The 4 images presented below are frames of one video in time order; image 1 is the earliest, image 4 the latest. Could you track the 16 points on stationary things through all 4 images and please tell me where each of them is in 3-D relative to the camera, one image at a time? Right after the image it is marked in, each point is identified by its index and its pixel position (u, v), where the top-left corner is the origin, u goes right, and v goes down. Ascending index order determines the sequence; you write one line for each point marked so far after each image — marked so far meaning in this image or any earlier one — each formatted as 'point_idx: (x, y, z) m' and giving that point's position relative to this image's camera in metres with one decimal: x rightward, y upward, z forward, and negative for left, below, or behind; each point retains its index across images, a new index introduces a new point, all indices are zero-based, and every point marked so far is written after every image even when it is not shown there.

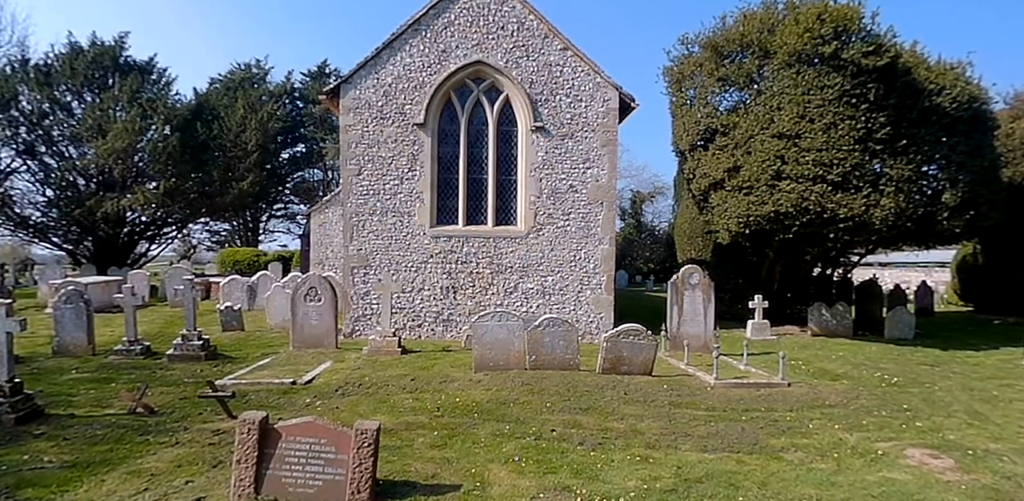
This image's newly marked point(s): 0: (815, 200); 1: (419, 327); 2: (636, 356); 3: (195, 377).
0: (+6.8, +1.2, +12.7) m
1: (-2.2, -1.8, +13.4) m
2: (+2.0, -1.7, +8.9) m
3: (-5.3, -2.1, +9.4) m
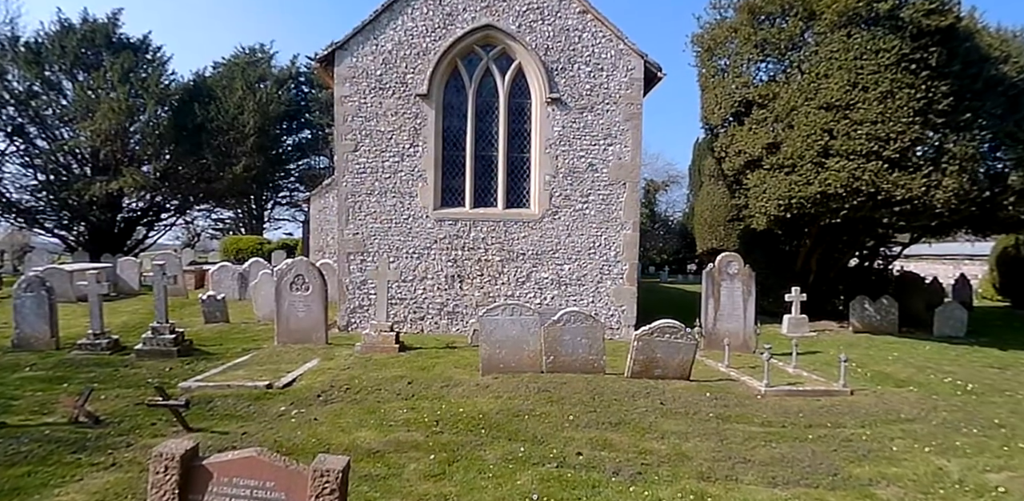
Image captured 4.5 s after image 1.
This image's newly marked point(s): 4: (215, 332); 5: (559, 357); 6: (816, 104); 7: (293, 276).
0: (+7.1, +1.4, +11.3) m
1: (-2.0, -1.5, +12.1) m
2: (+2.1, -1.4, +7.6) m
3: (-5.1, -1.8, +8.2) m
4: (-5.9, -1.6, +11.2) m
5: (+0.6, -1.5, +7.7) m
6: (+6.5, +3.1, +12.0) m
7: (-3.8, -0.4, +9.7) m
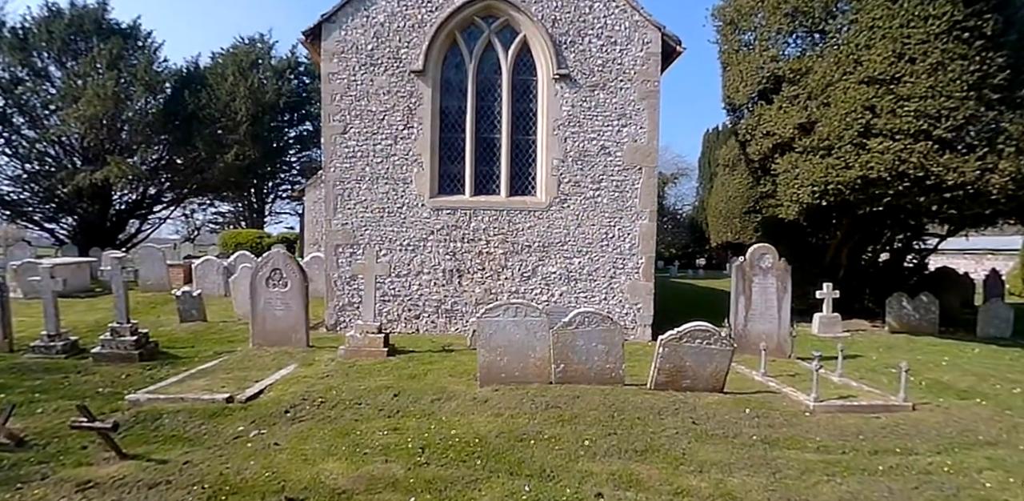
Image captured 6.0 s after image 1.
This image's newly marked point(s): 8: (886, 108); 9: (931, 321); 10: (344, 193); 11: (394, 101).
0: (+7.2, +1.6, +10.1) m
1: (-1.9, -1.4, +11.1) m
2: (+2.2, -1.3, +6.4) m
3: (-5.0, -1.7, +7.1) m
4: (-5.8, -1.5, +10.1) m
5: (+0.7, -1.3, +6.6) m
6: (+6.6, +3.3, +10.8) m
7: (-3.7, -0.3, +8.6) m
8: (+6.9, +2.6, +10.4) m
9: (+9.3, -1.6, +12.5) m
10: (-3.3, +1.1, +11.0) m
11: (-2.3, +2.9, +11.0) m
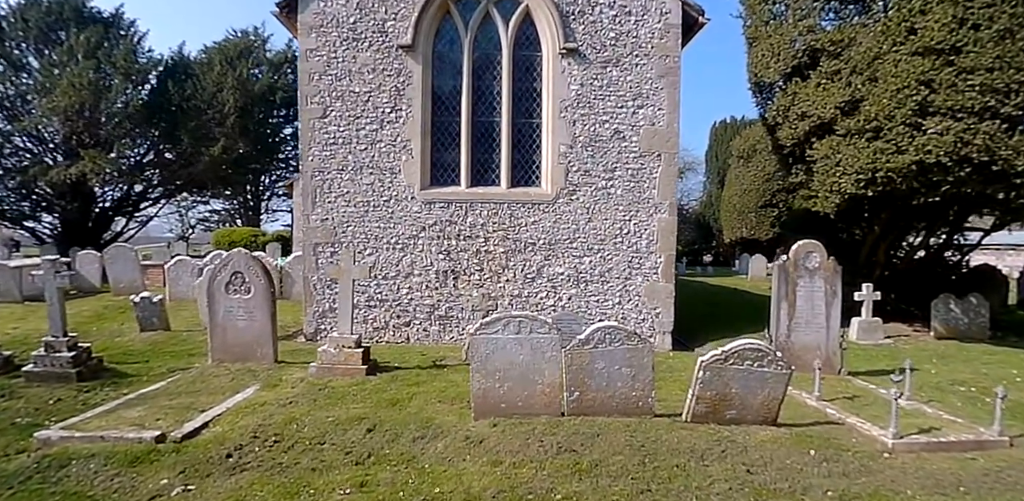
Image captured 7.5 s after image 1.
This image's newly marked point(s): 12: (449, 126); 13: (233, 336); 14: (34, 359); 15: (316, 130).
0: (+7.2, +1.6, +8.7) m
1: (-1.8, -1.3, +9.8) m
2: (+2.2, -1.3, +5.2) m
3: (-5.0, -1.7, +5.9) m
4: (-5.8, -1.5, +8.9) m
5: (+0.7, -1.3, +5.3) m
6: (+6.6, +3.3, +9.5) m
7: (-3.7, -0.3, +7.3) m
8: (+6.9, +2.7, +9.1) m
9: (+9.3, -1.5, +11.2) m
10: (-3.3, +1.1, +9.8) m
11: (-2.3, +2.9, +9.7) m
12: (-1.1, +2.2, +10.1) m
13: (-3.7, -1.1, +7.5) m
14: (-6.1, -1.4, +7.2) m
15: (-3.4, +2.1, +9.8) m
